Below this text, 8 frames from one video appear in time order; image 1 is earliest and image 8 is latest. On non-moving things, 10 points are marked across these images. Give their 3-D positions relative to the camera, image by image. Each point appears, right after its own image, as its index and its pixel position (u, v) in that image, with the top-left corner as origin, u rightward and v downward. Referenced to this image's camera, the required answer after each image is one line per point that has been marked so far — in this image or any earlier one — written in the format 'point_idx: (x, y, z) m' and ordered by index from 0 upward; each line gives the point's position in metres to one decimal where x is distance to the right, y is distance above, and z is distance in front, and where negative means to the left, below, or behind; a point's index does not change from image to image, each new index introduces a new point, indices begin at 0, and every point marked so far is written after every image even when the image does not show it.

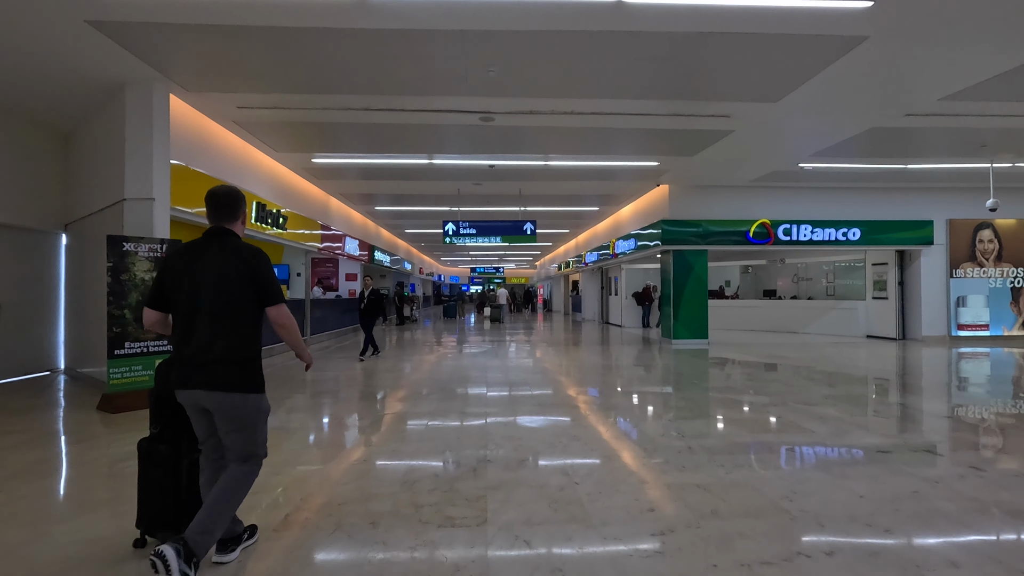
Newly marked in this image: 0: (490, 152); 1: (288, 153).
0: (-0.3, +2.0, +7.8) m
1: (-3.3, +2.0, +7.9) m
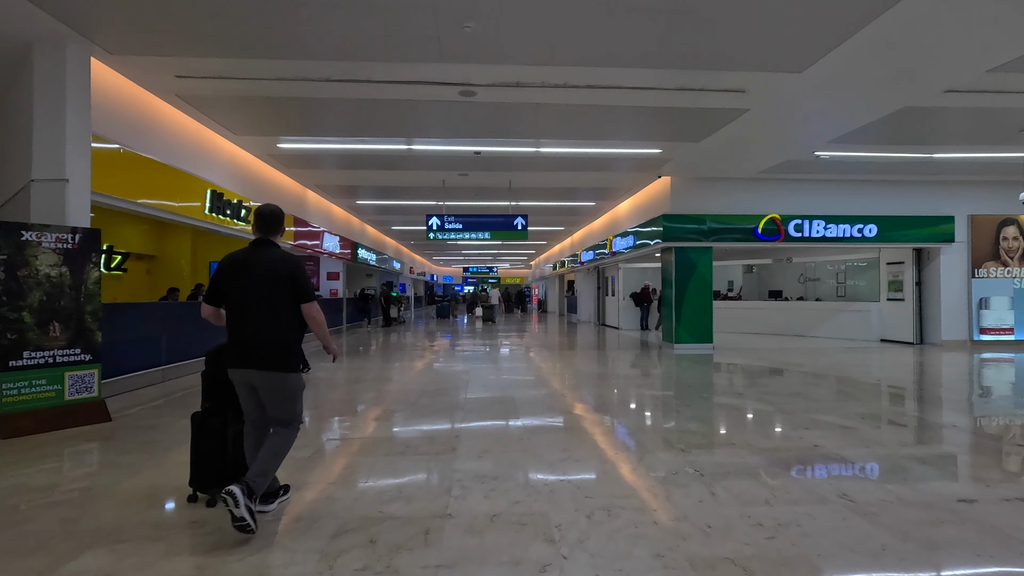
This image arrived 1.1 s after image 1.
0: (-0.5, +2.0, +7.0) m
1: (-3.5, +2.0, +7.1) m
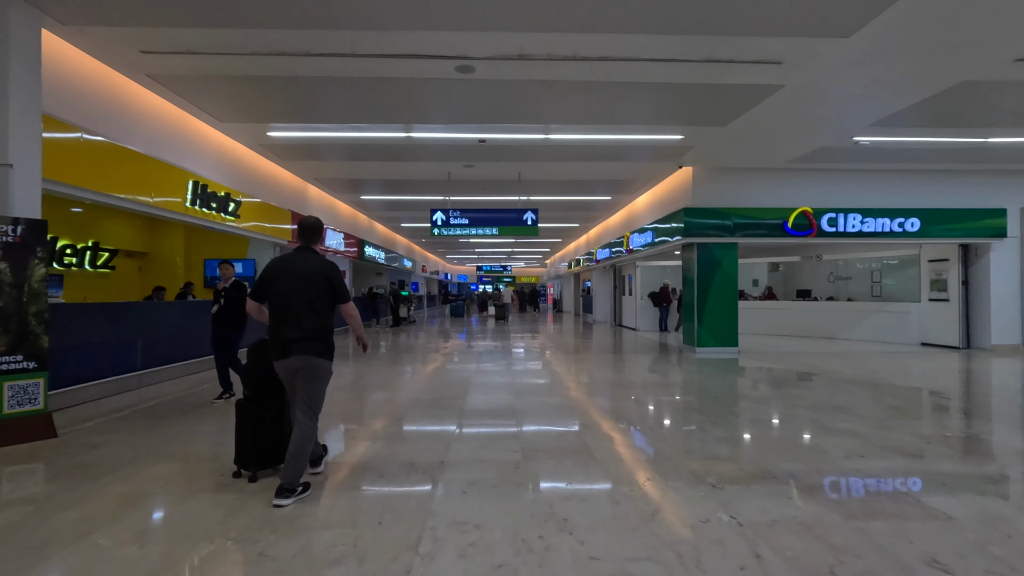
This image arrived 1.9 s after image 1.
0: (-0.4, +2.0, +6.4) m
1: (-3.4, +2.0, +6.6) m
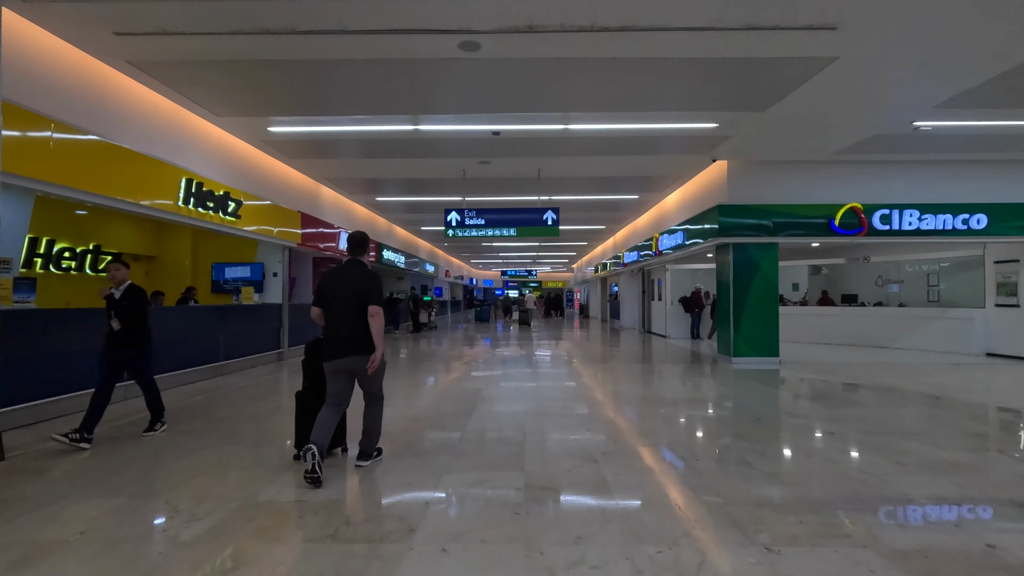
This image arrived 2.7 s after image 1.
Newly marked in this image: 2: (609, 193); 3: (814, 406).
0: (-0.2, +1.9, +5.8) m
1: (-3.2, +2.0, +6.2) m
2: (+1.9, +1.8, +10.4) m
3: (+3.6, -1.4, +6.3) m
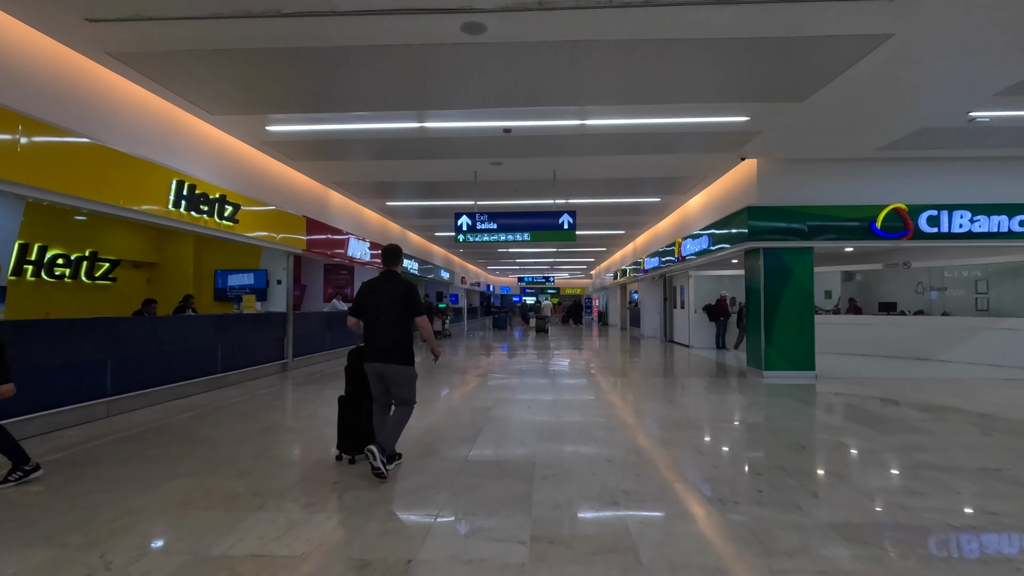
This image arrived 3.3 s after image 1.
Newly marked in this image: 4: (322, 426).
0: (-0.1, +1.9, +5.4) m
1: (-3.1, +1.9, +5.9) m
2: (+2.2, +1.7, +9.8) m
3: (+3.7, -1.5, +5.7) m
4: (-1.7, -1.2, +4.8) m
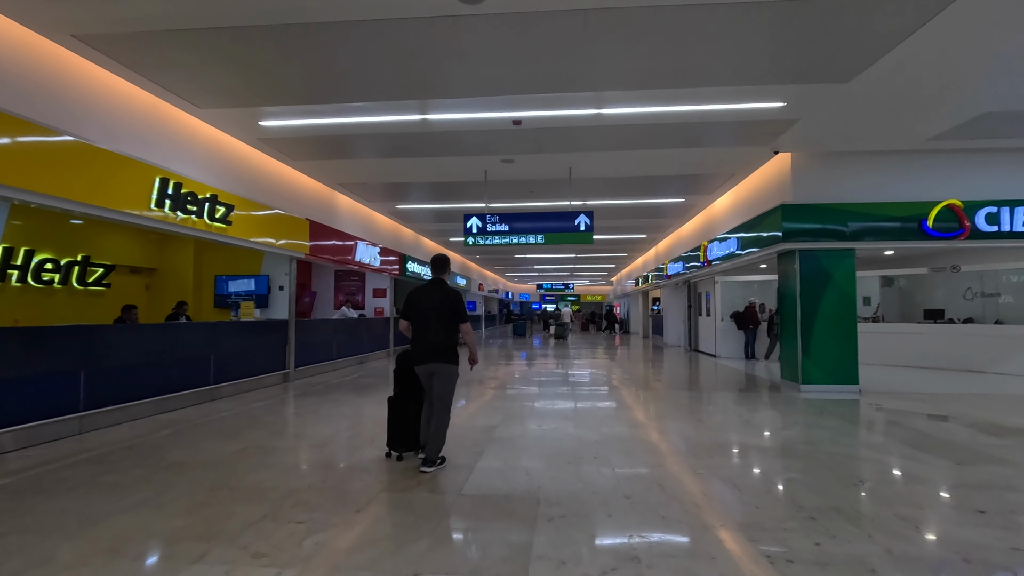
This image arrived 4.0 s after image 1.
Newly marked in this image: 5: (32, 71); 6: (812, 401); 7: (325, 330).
0: (-0.1, +1.8, +4.9) m
1: (-3.0, +1.8, +5.5) m
2: (+2.4, +1.6, +9.3) m
3: (+3.8, -1.6, +5.0) m
4: (-1.6, -1.2, +4.3) m
5: (-3.9, +1.7, +4.4) m
6: (+3.7, -1.4, +6.7) m
7: (-3.3, -0.7, +9.5) m
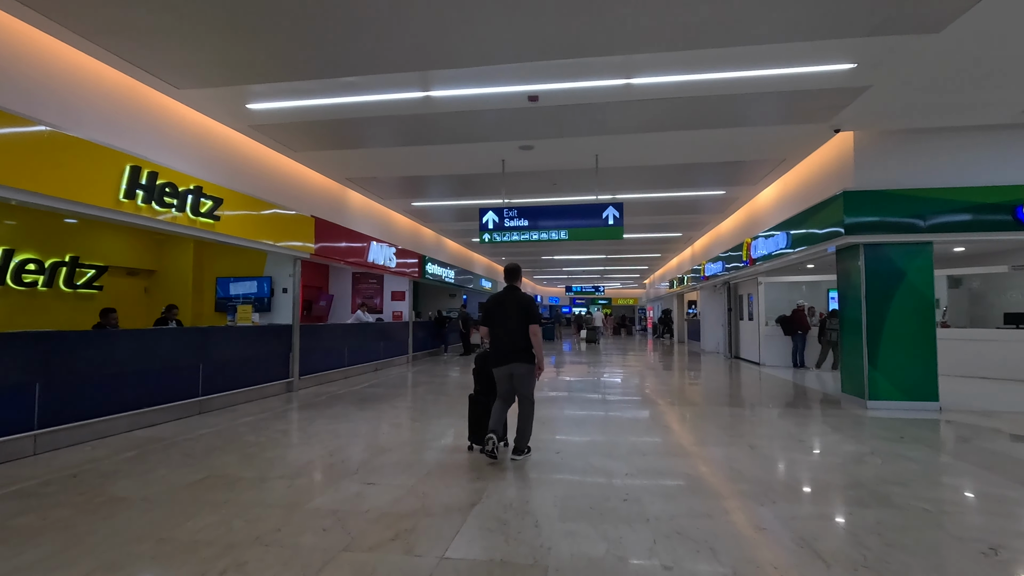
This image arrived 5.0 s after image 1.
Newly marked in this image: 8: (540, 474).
0: (0.0, +1.8, +4.2) m
1: (-2.9, +1.8, +4.9) m
2: (+2.7, +1.6, +8.4) m
3: (+3.9, -1.5, +4.0) m
4: (-1.6, -1.2, +3.7) m
5: (-3.8, +1.7, +3.9) m
6: (+3.9, -1.4, +5.7) m
7: (-2.9, -0.8, +8.9) m
8: (+0.2, -1.3, +3.7) m
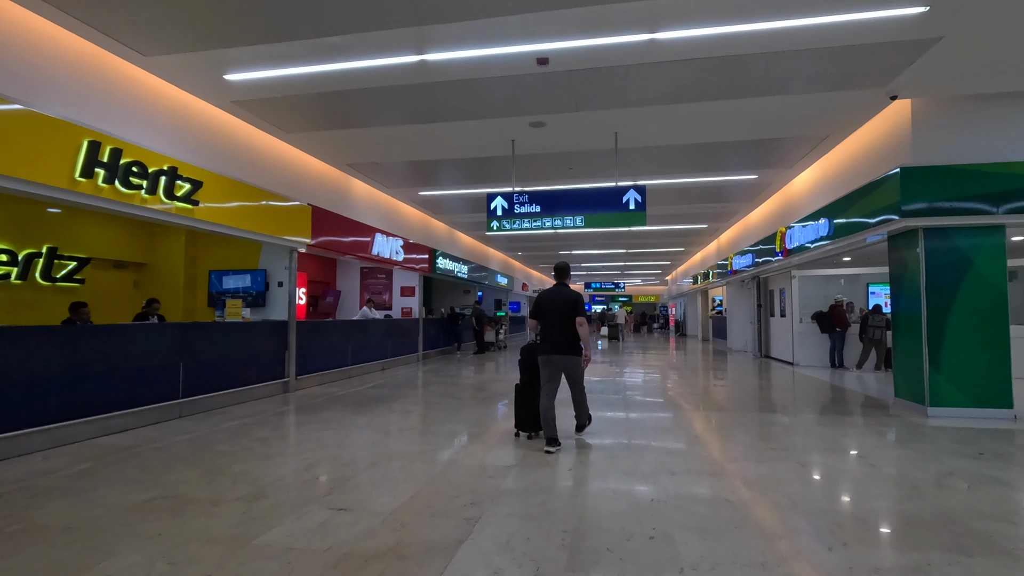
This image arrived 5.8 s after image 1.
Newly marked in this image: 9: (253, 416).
0: (+0.1, +1.9, +3.6) m
1: (-2.8, +1.9, +4.4) m
2: (+2.9, +1.7, +7.7) m
3: (+3.9, -1.5, +3.3) m
4: (-1.5, -1.2, +3.1) m
5: (-3.8, +1.8, +3.4) m
6: (+4.0, -1.3, +5.0) m
7: (-2.7, -0.7, +8.4) m
8: (+0.2, -1.2, +3.1) m
9: (-2.7, -1.4, +5.6) m
